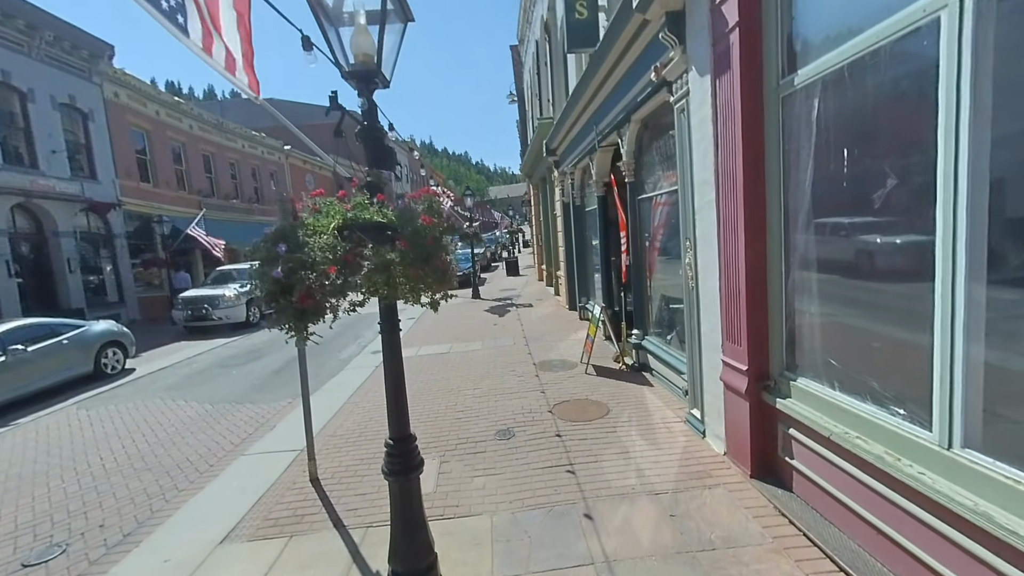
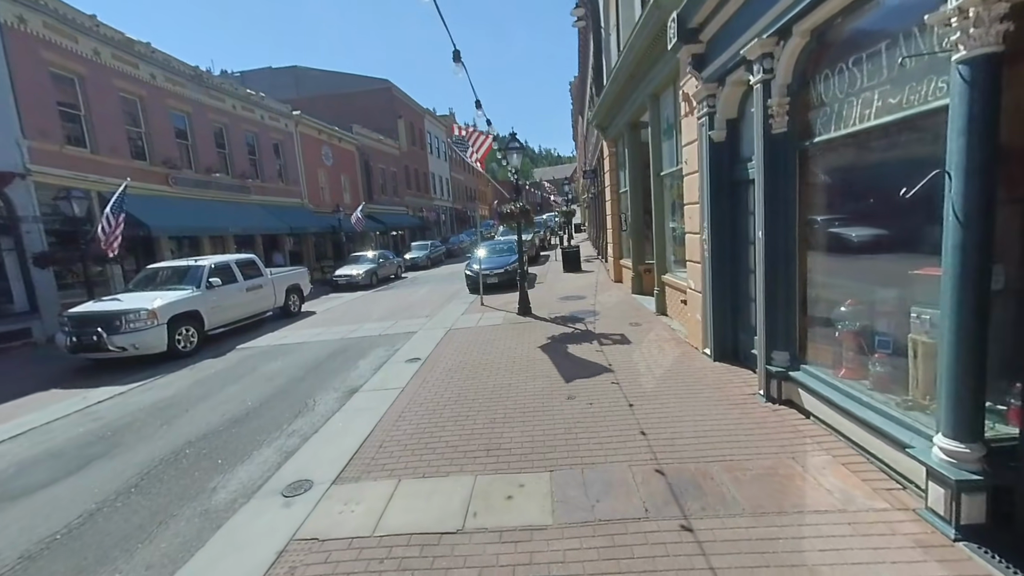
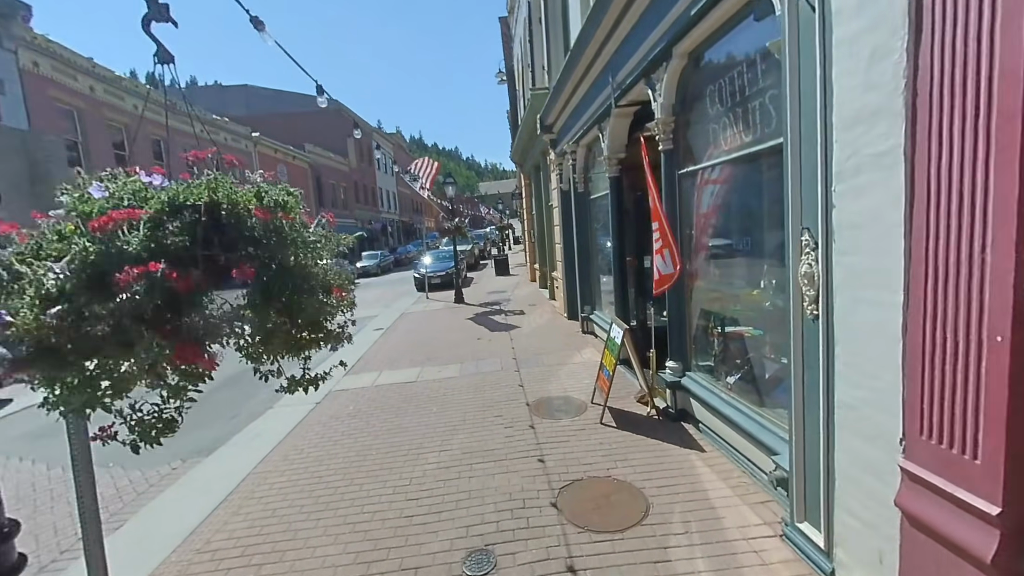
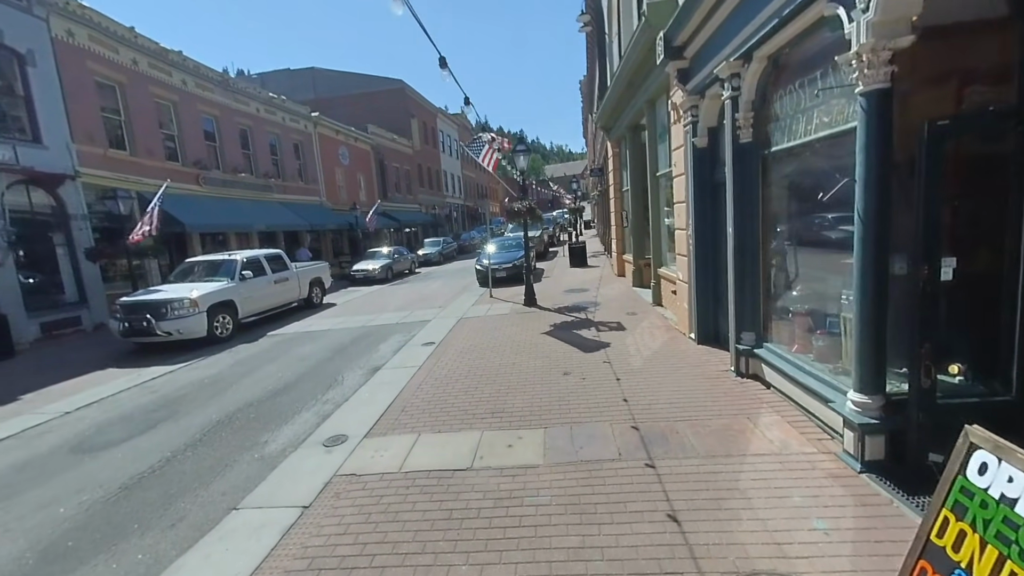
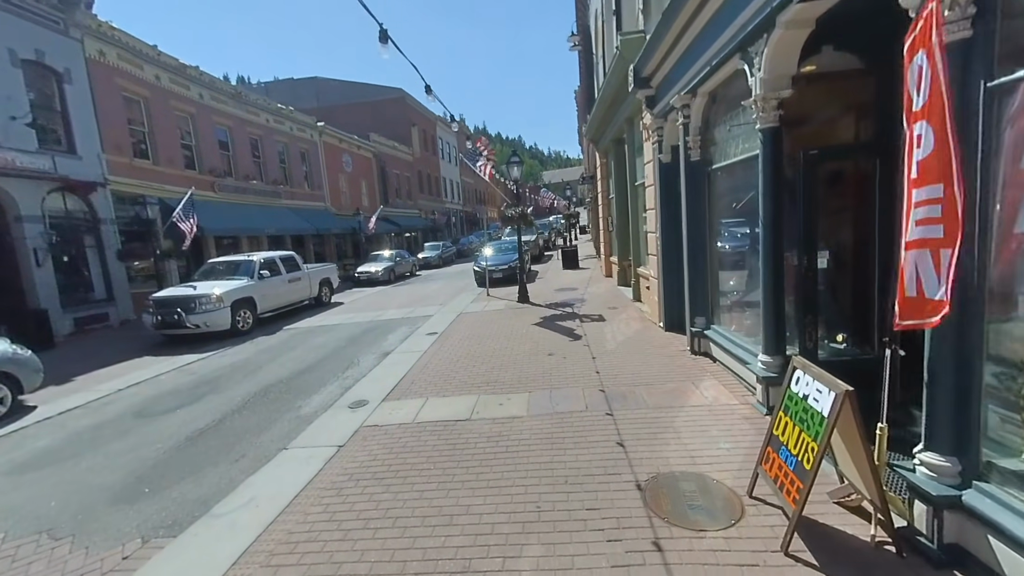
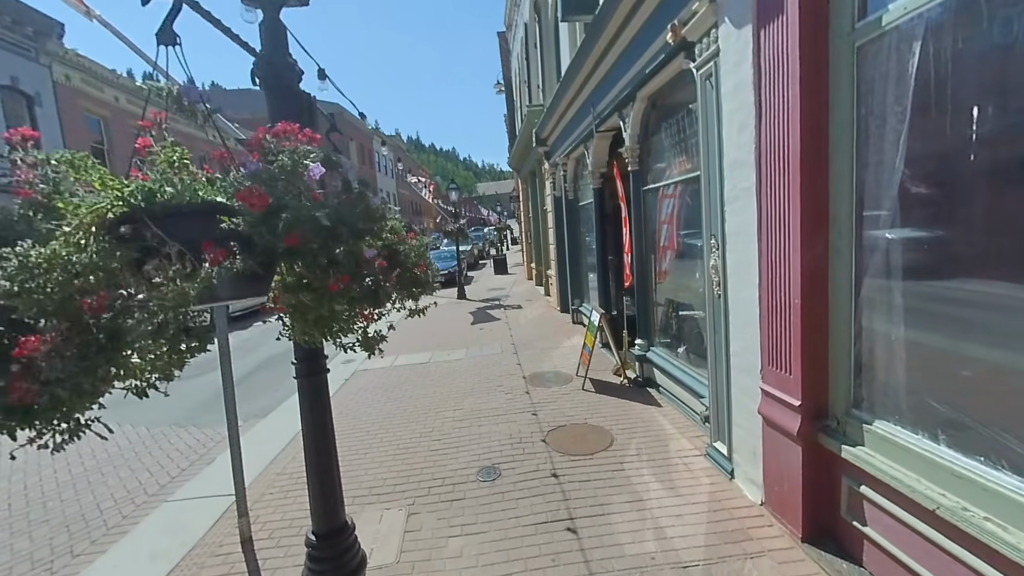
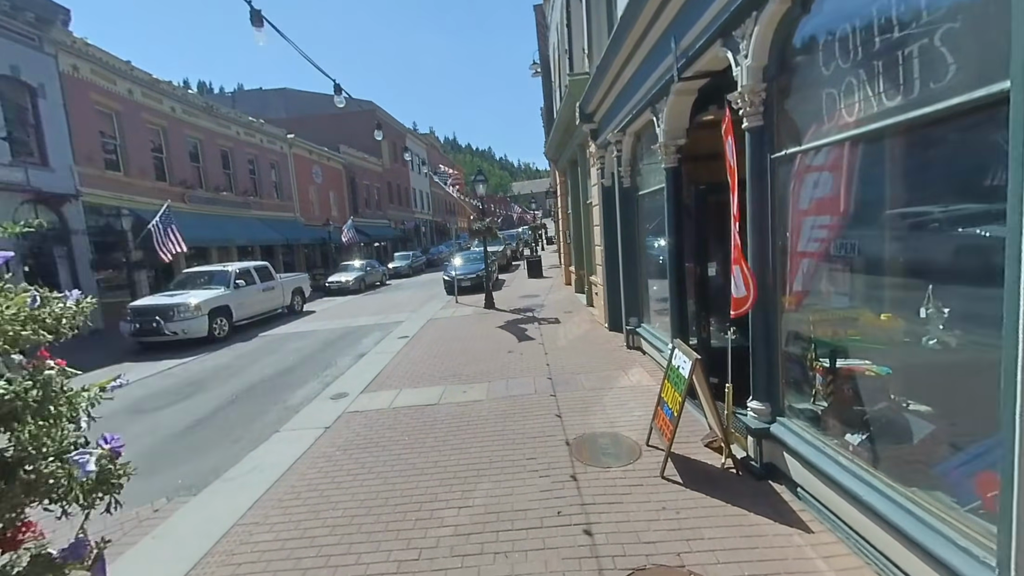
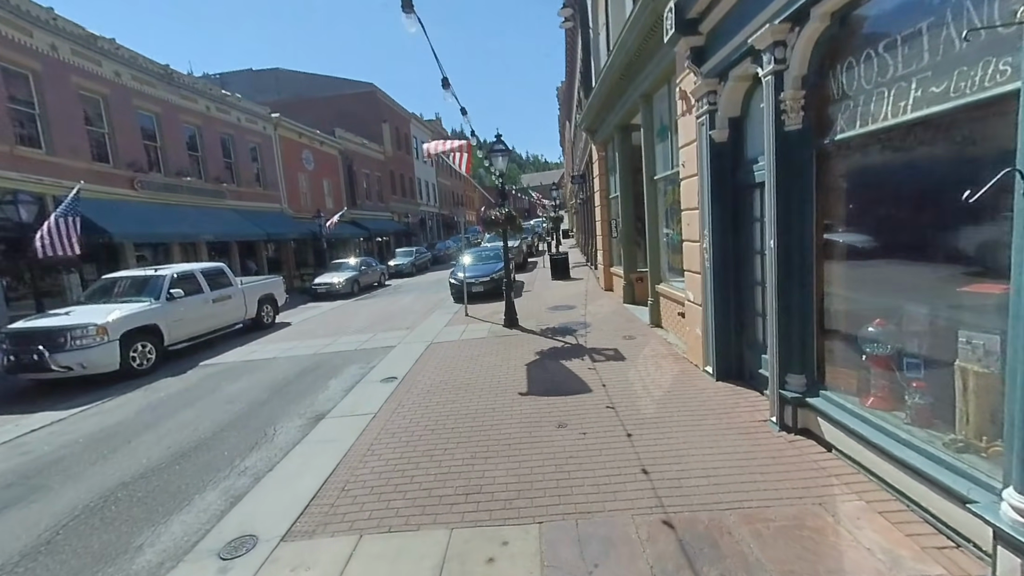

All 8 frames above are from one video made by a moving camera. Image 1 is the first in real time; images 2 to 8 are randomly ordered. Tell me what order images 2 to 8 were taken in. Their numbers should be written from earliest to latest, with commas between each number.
6, 3, 7, 5, 4, 2, 8
